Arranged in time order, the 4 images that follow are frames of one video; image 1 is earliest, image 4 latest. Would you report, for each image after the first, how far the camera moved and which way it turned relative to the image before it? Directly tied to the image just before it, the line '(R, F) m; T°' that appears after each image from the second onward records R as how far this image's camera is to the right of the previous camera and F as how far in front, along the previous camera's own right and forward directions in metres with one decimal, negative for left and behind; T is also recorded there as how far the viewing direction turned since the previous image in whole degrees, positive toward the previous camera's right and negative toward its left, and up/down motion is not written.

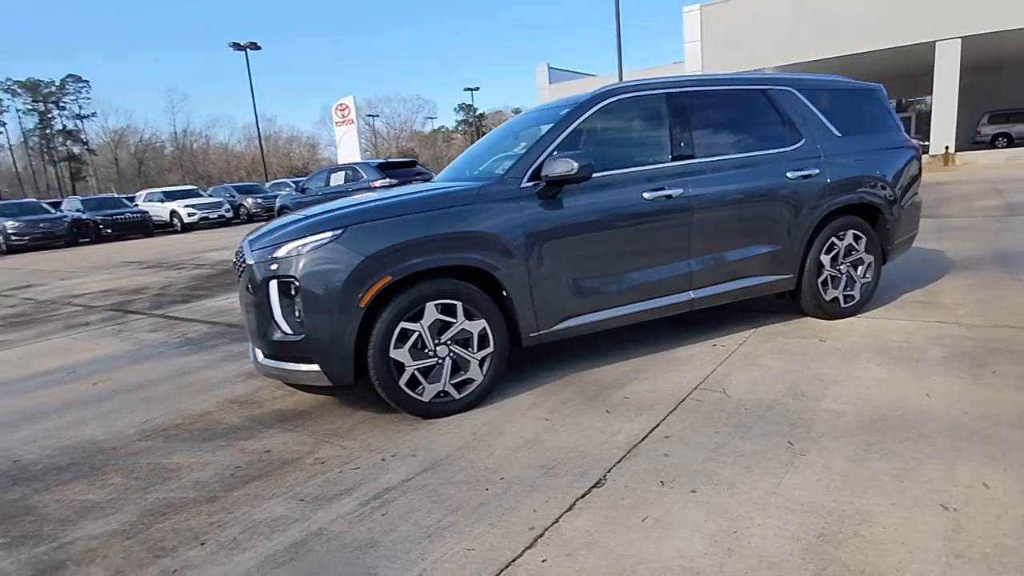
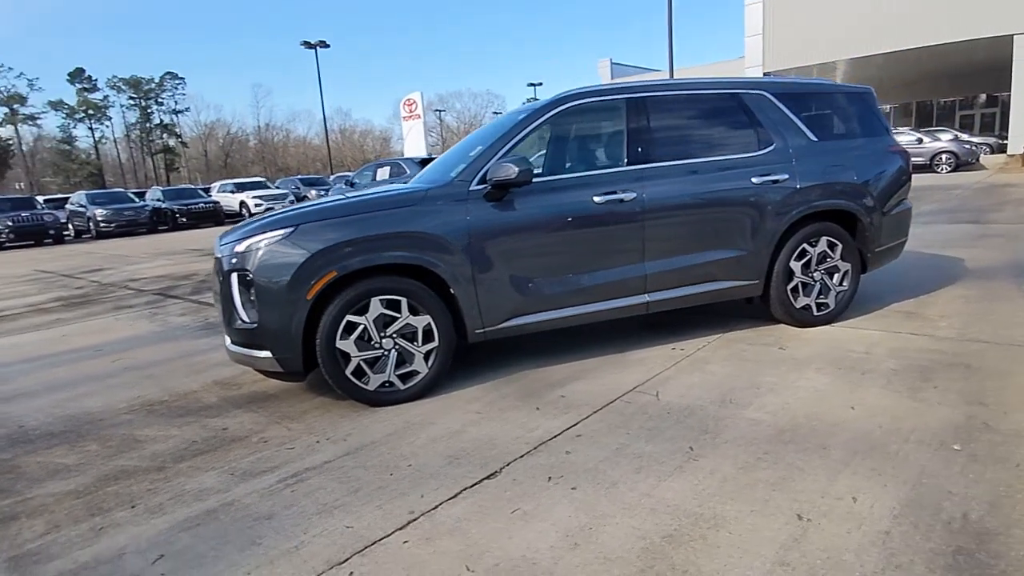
(+0.8, -0.1) m; -6°
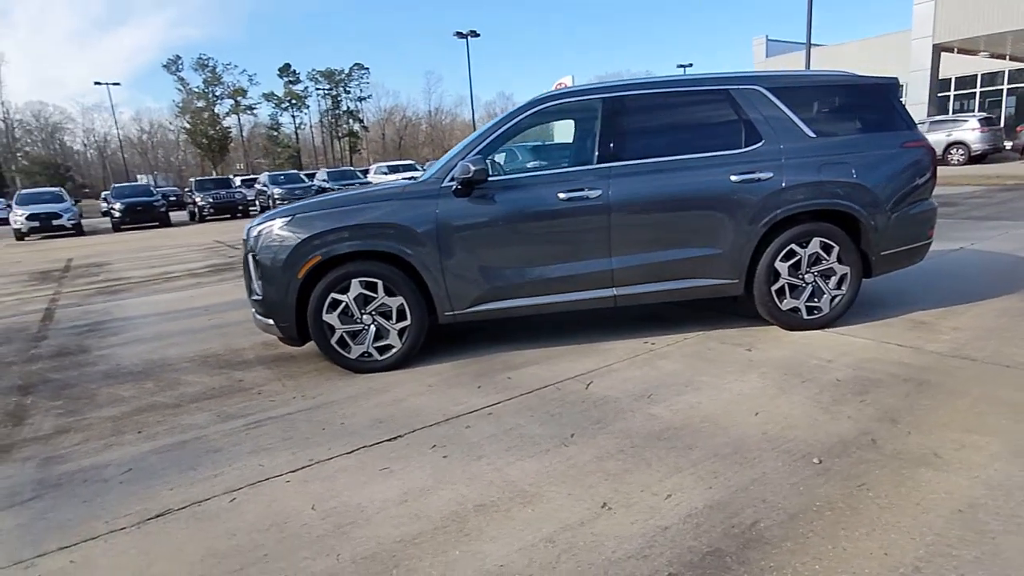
(+1.4, -0.2) m; -15°
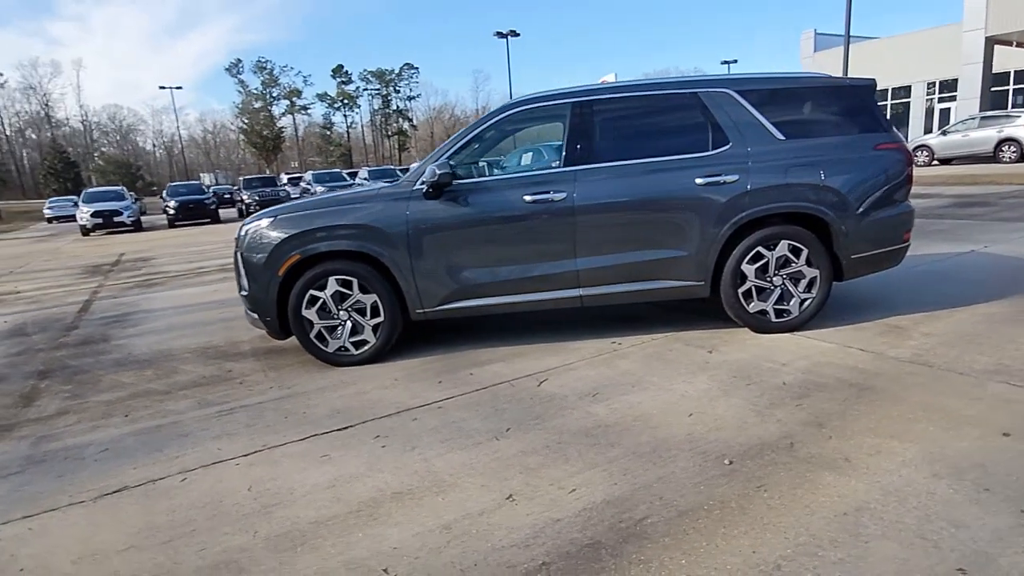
(+0.6, -0.1) m; -5°
